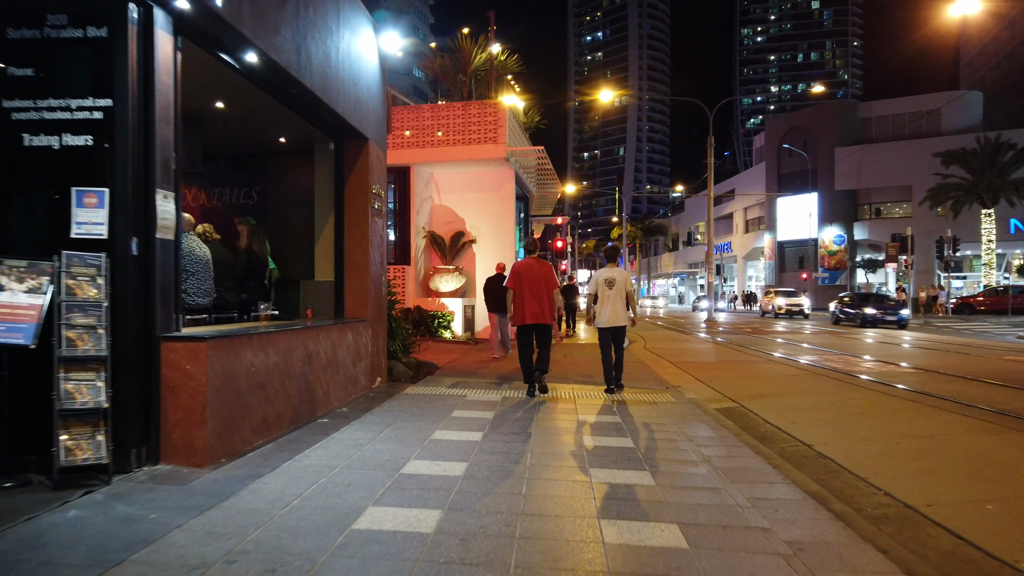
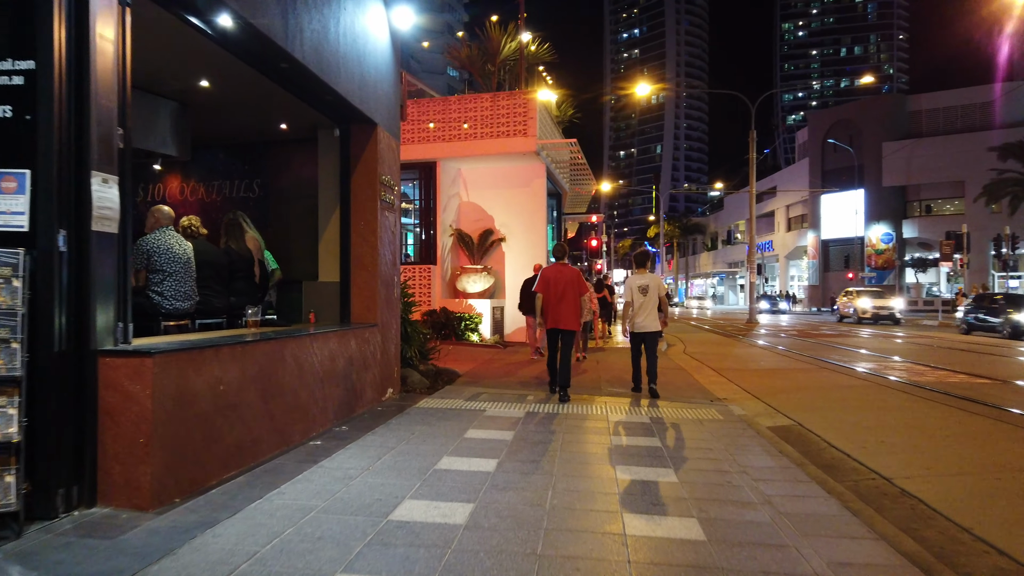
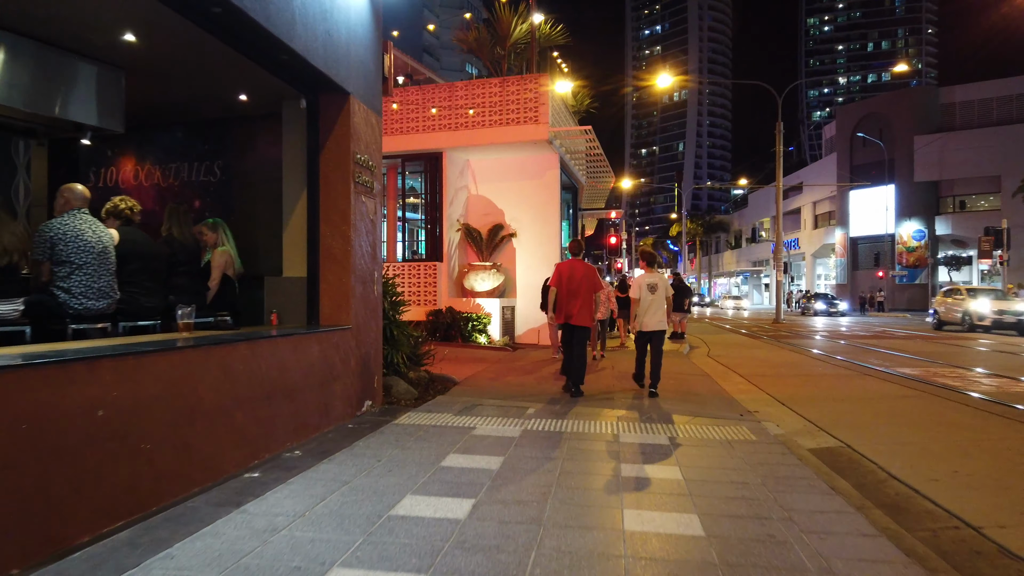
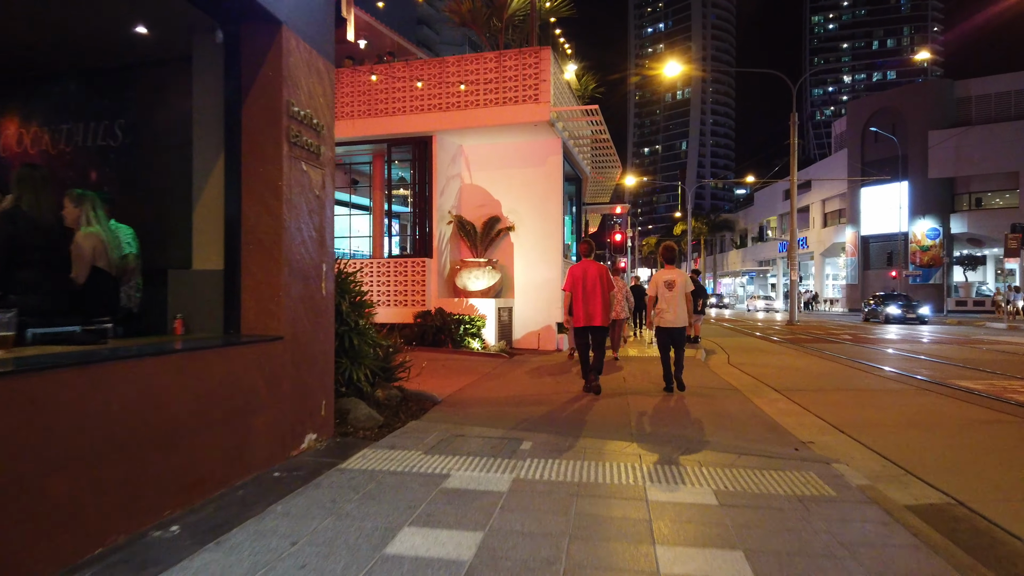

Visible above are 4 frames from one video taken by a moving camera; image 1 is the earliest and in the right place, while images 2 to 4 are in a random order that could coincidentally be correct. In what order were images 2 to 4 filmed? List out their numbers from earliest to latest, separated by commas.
2, 3, 4
